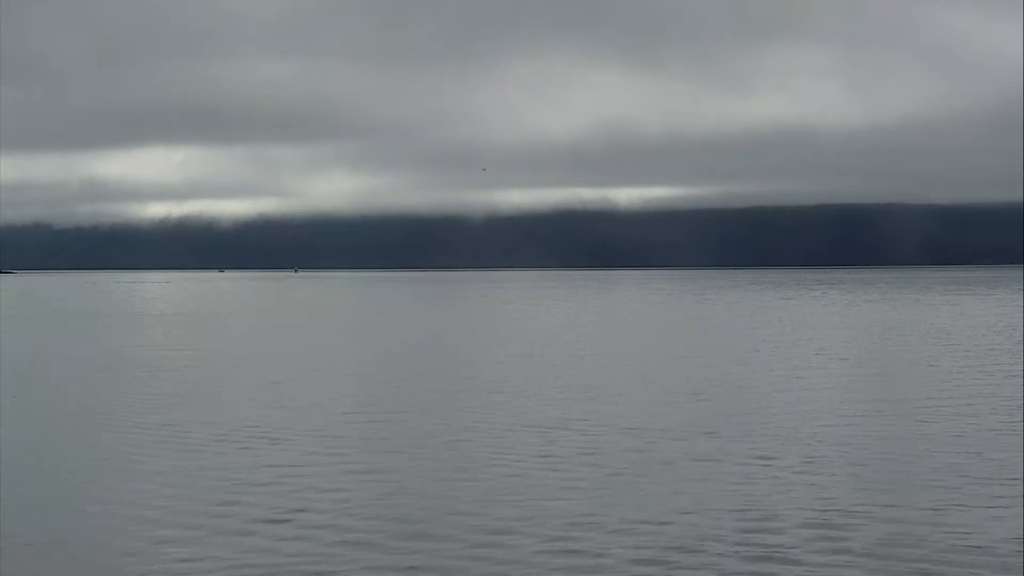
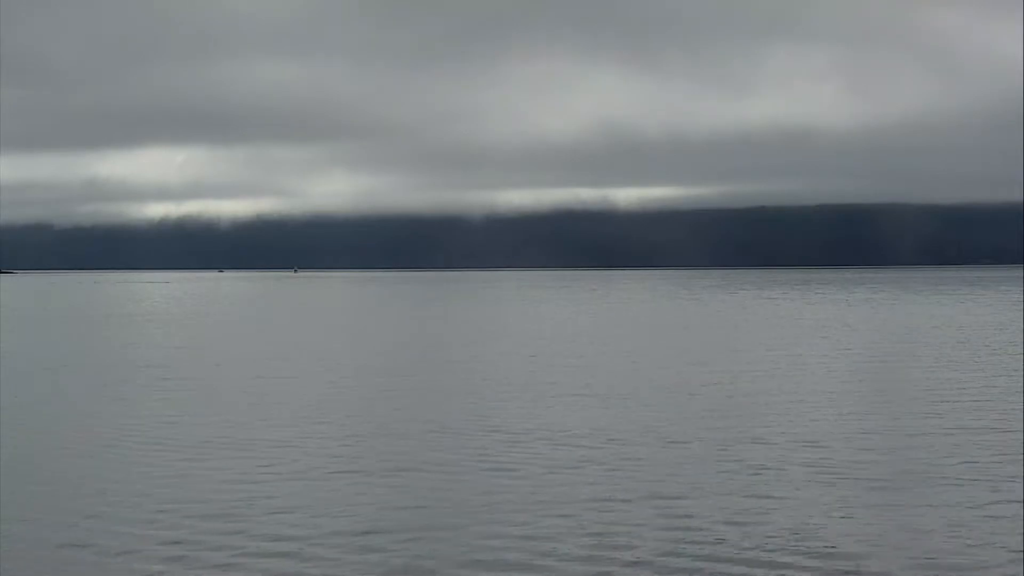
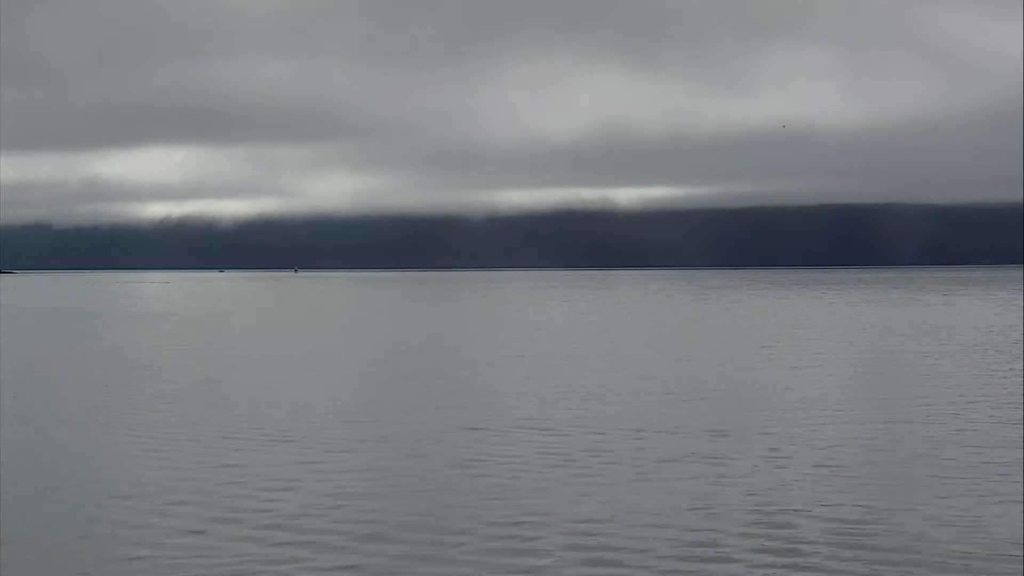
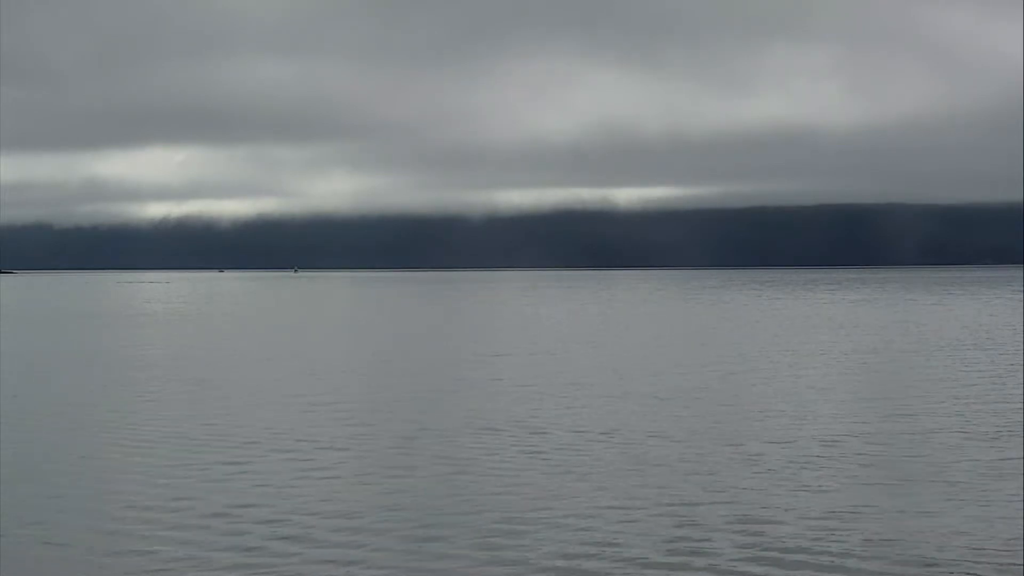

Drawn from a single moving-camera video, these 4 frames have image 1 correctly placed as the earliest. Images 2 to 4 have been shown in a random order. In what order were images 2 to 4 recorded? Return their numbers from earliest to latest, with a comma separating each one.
3, 4, 2
